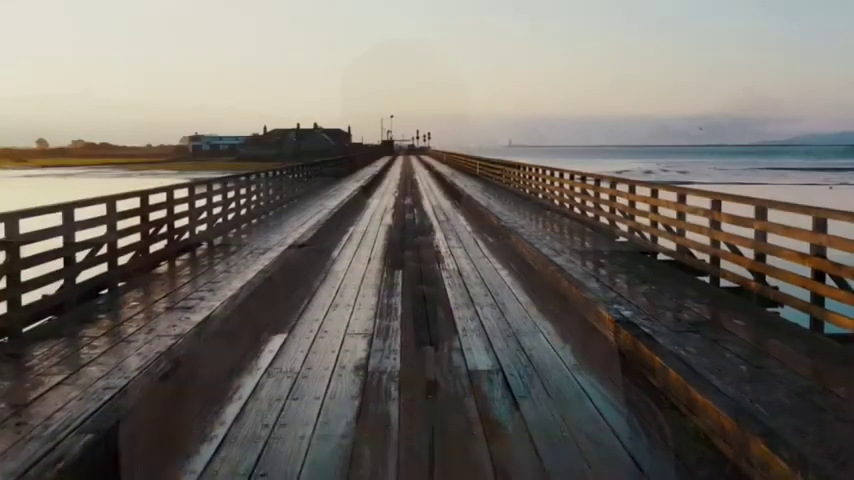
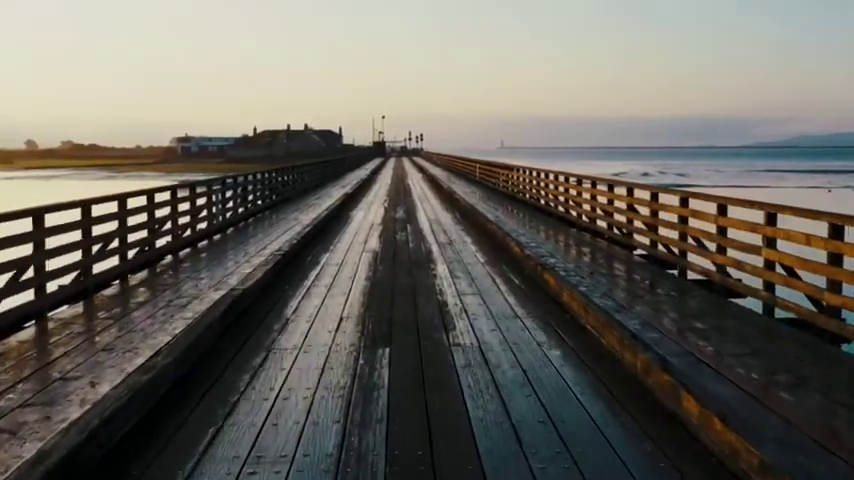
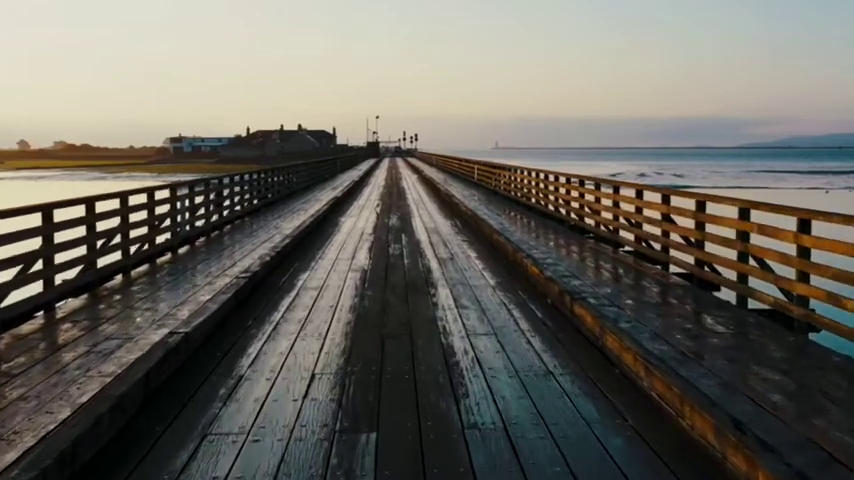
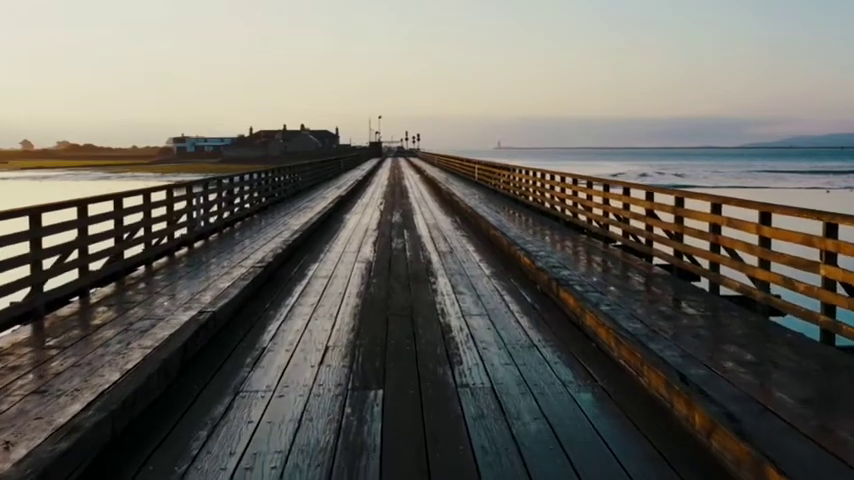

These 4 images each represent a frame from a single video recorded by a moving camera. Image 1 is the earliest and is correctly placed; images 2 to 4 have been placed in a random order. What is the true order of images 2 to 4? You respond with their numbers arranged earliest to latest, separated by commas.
2, 4, 3
